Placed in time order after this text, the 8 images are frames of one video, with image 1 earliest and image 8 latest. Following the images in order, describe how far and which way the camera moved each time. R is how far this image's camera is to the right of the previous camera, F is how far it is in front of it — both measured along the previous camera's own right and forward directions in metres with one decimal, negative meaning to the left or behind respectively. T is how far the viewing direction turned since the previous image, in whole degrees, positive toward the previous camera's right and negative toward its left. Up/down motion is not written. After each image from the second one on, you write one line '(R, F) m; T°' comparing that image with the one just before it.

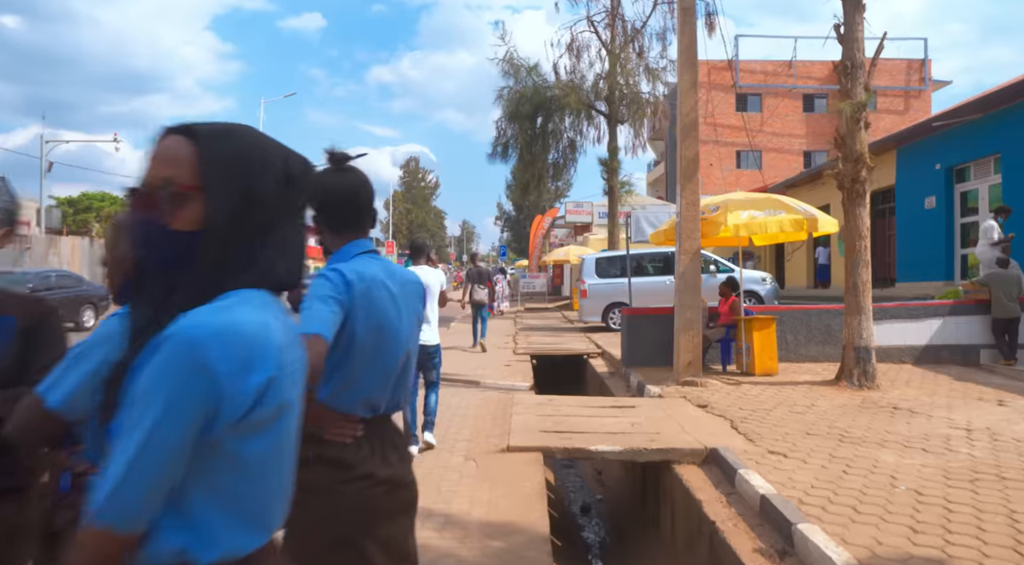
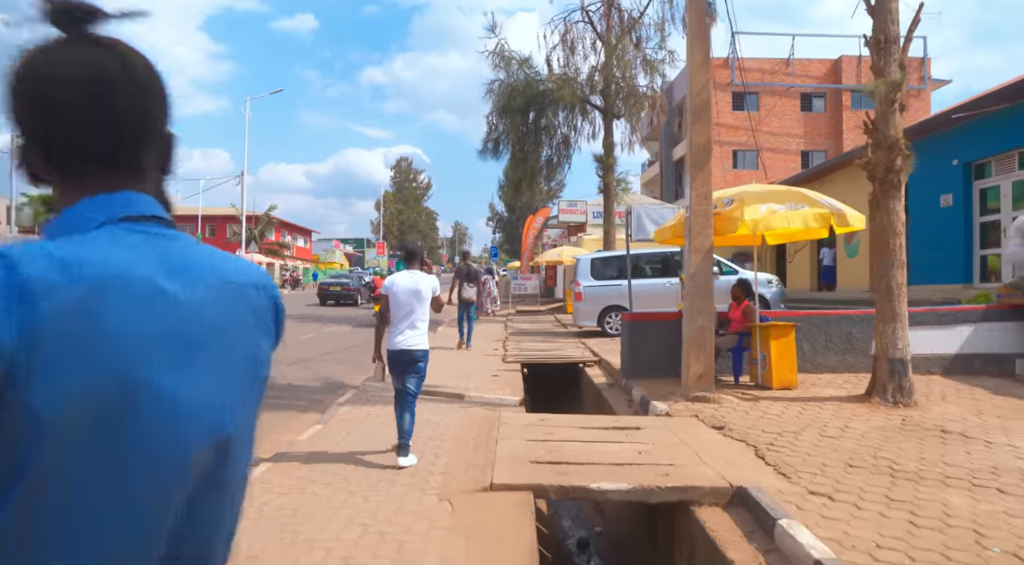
(+0.1, +1.0) m; +1°
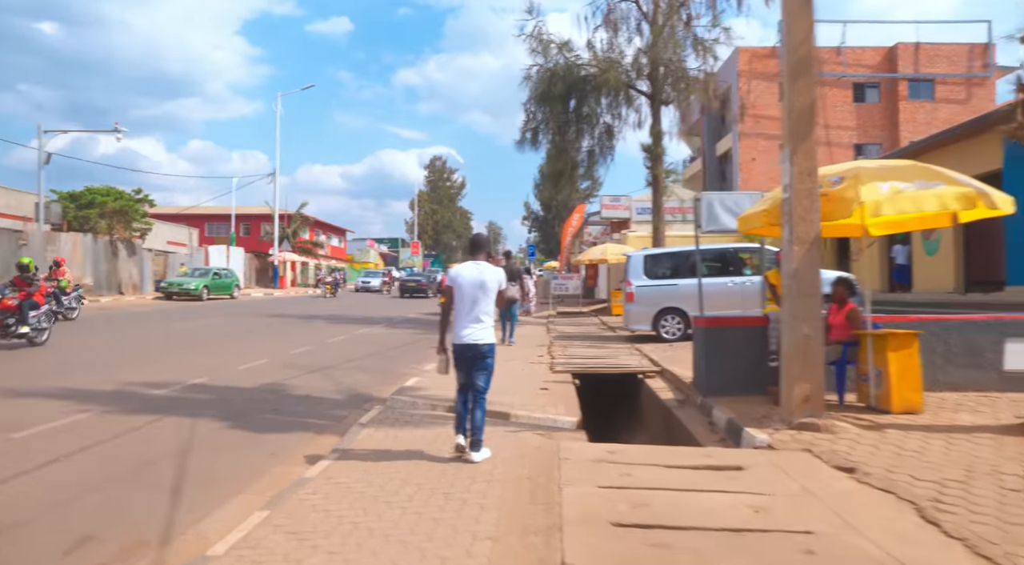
(-0.2, +1.4) m; -3°
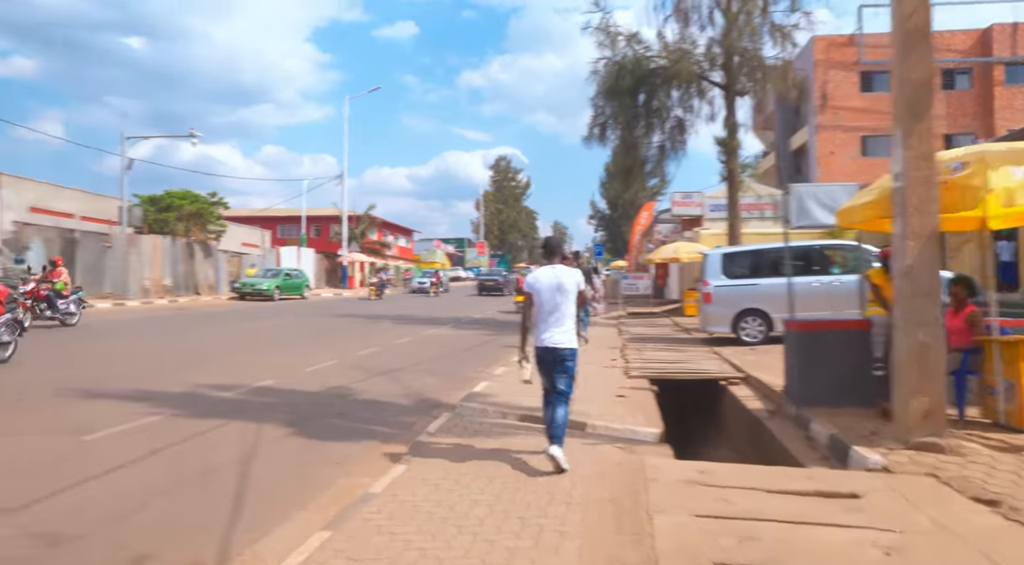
(-0.1, +0.4) m; -5°
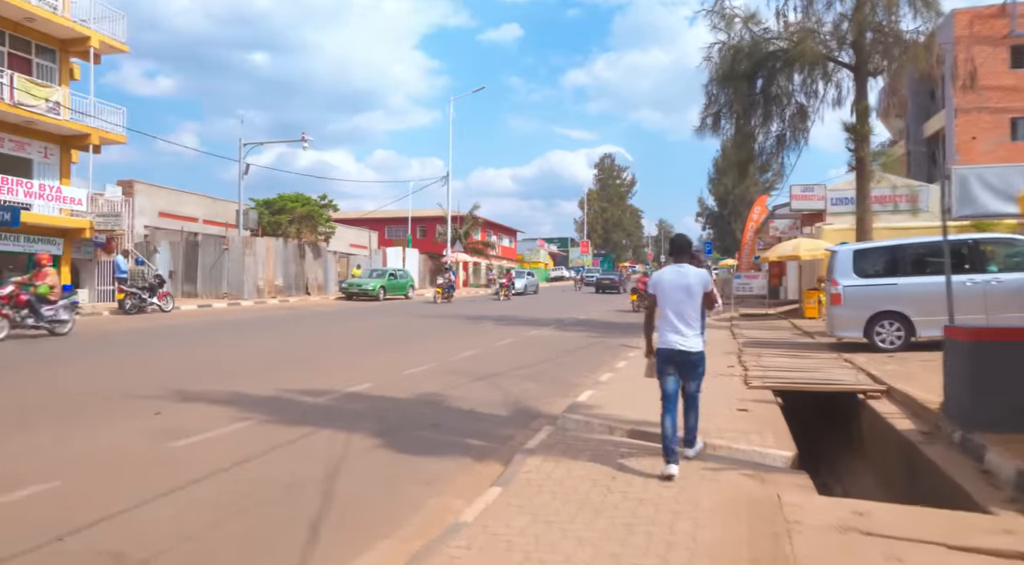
(-0.1, +0.6) m; -9°
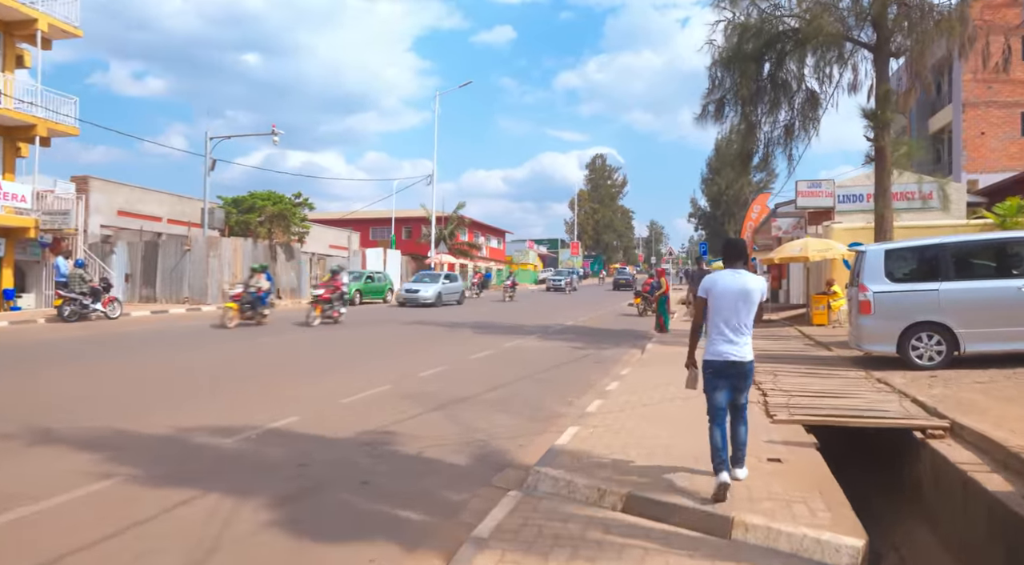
(+0.3, +1.8) m; +1°
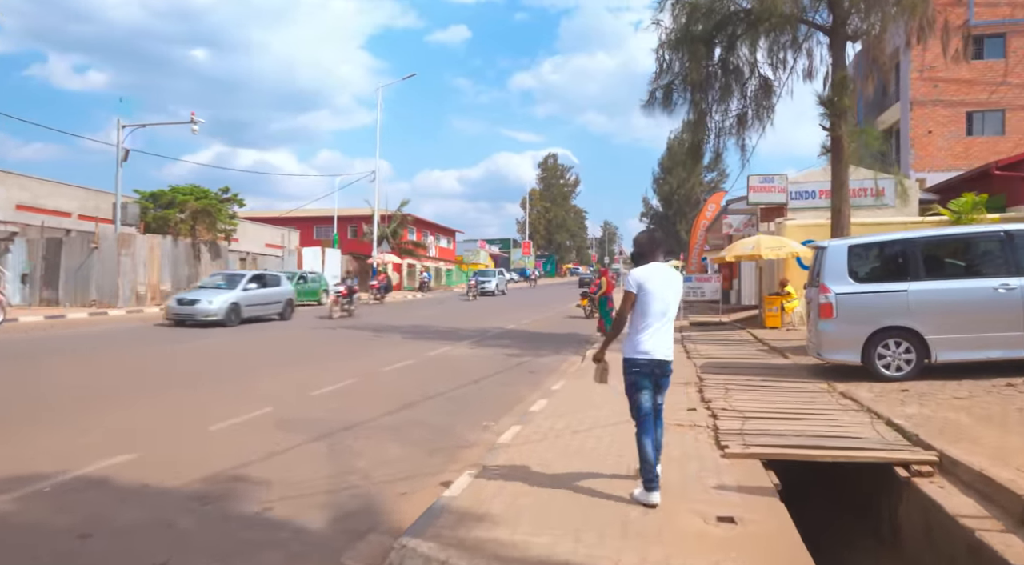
(+0.6, +1.4) m; +4°
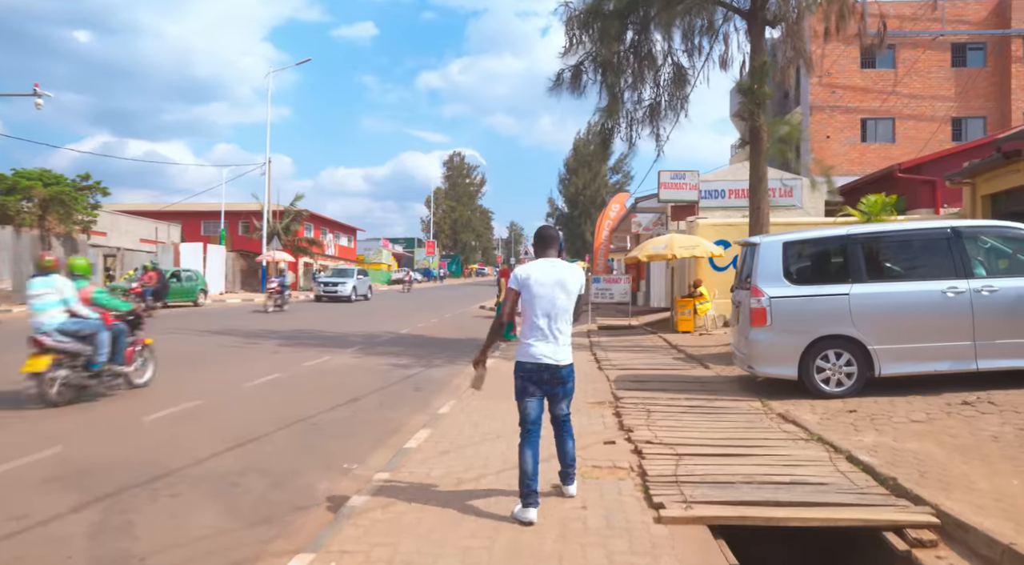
(+0.3, +1.6) m; +8°
